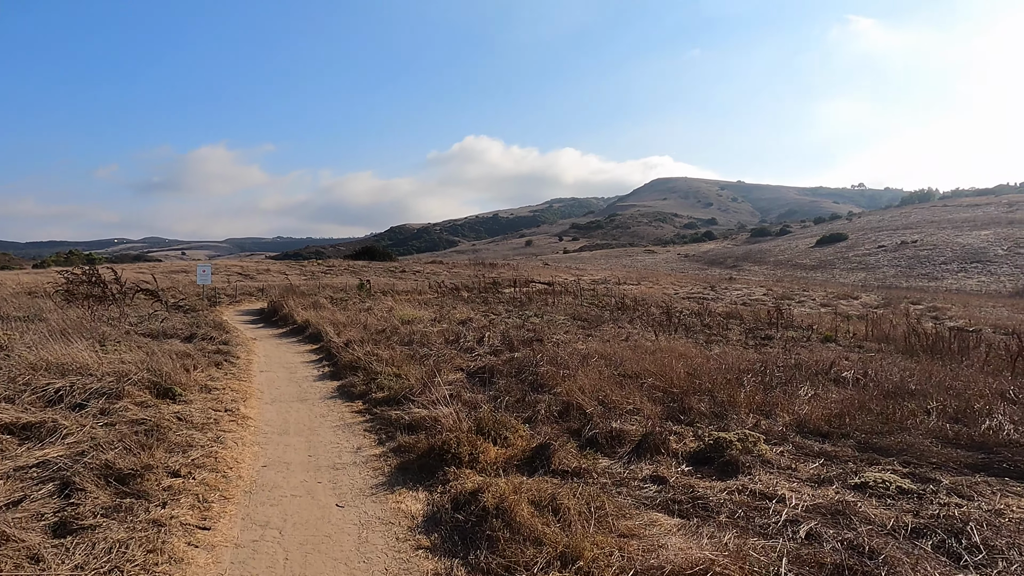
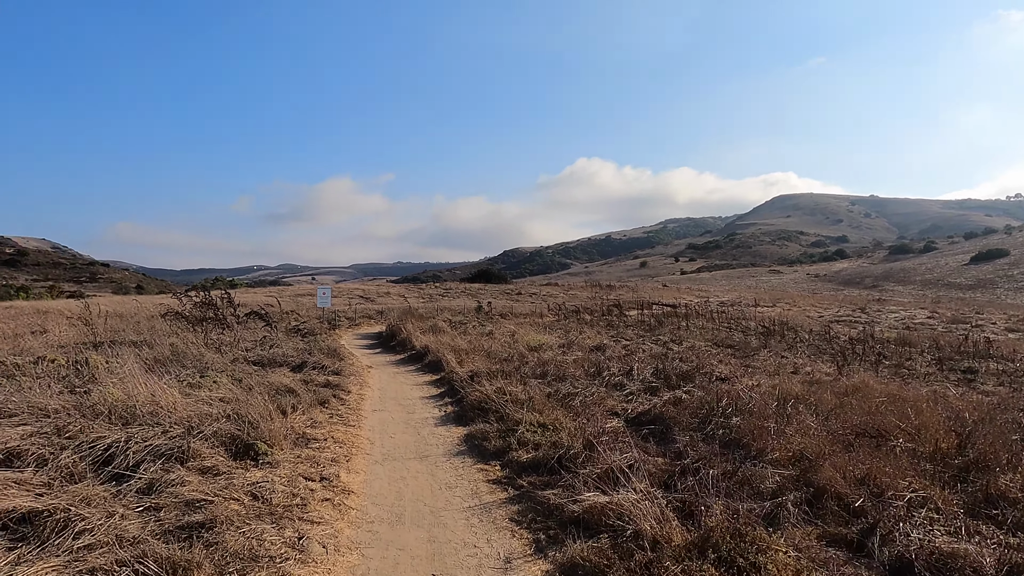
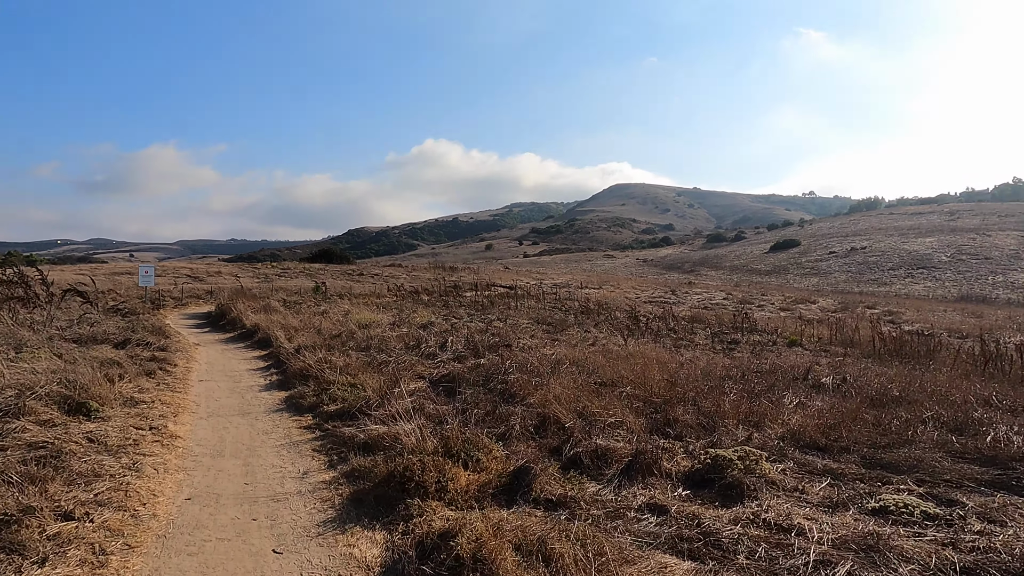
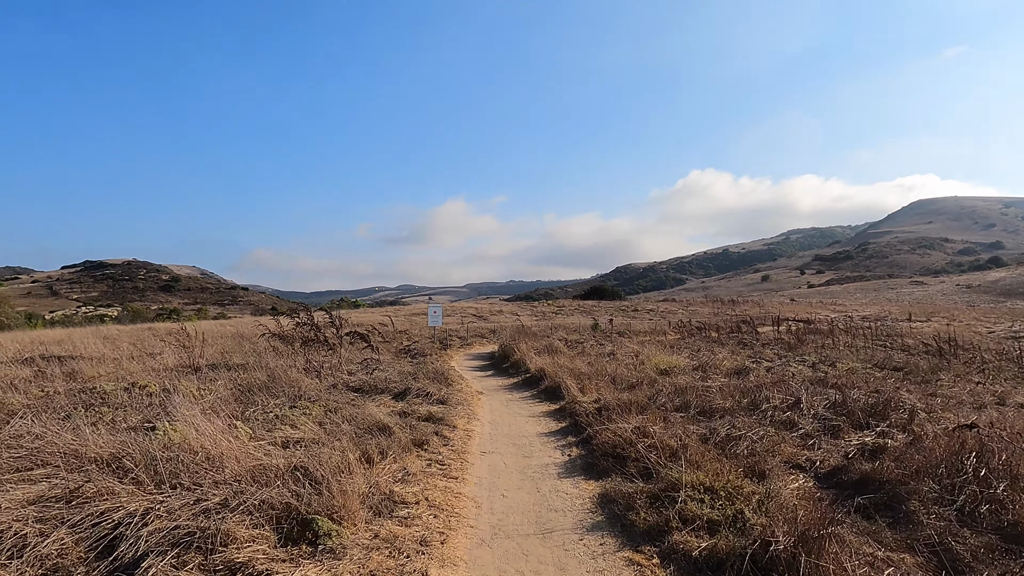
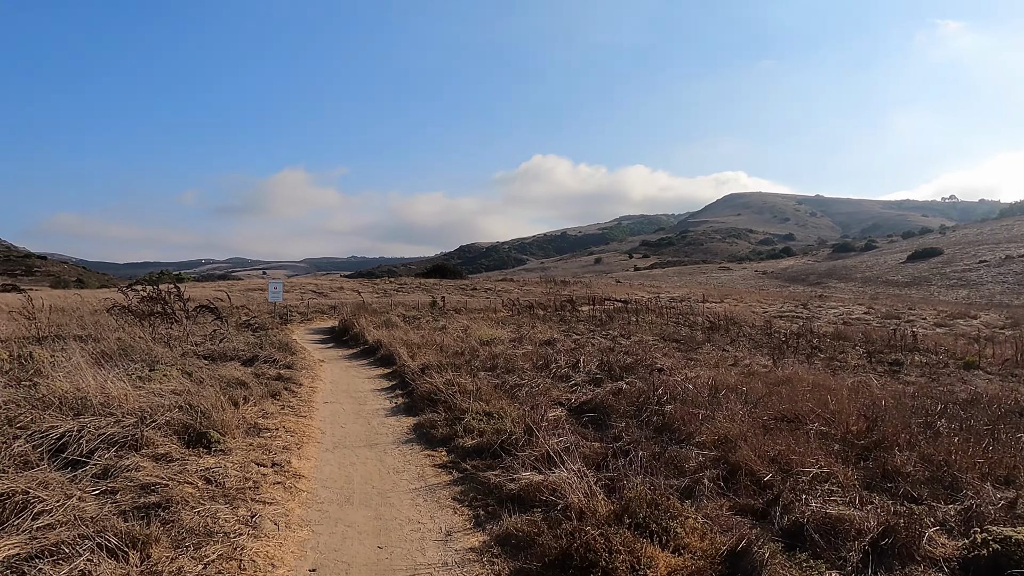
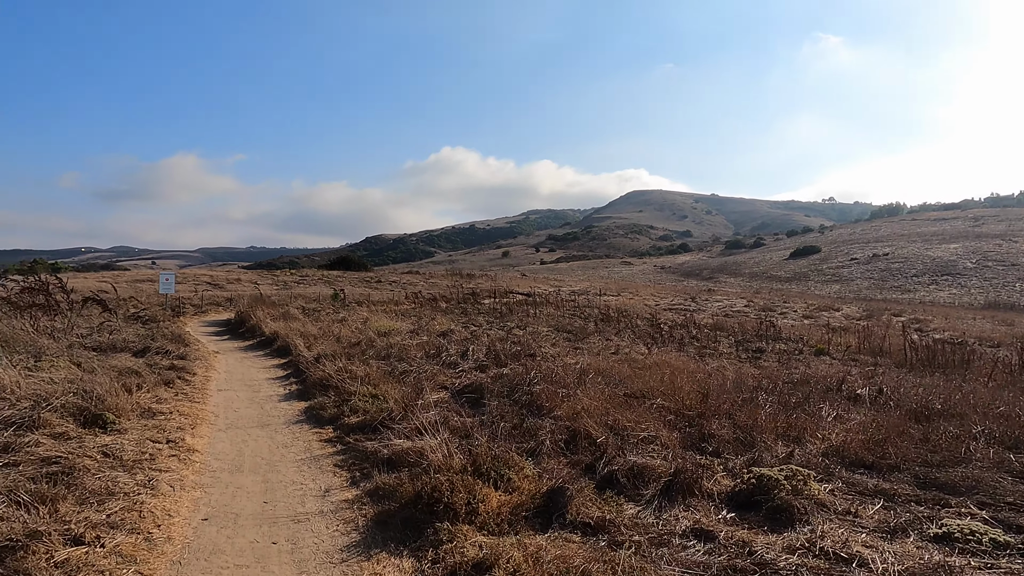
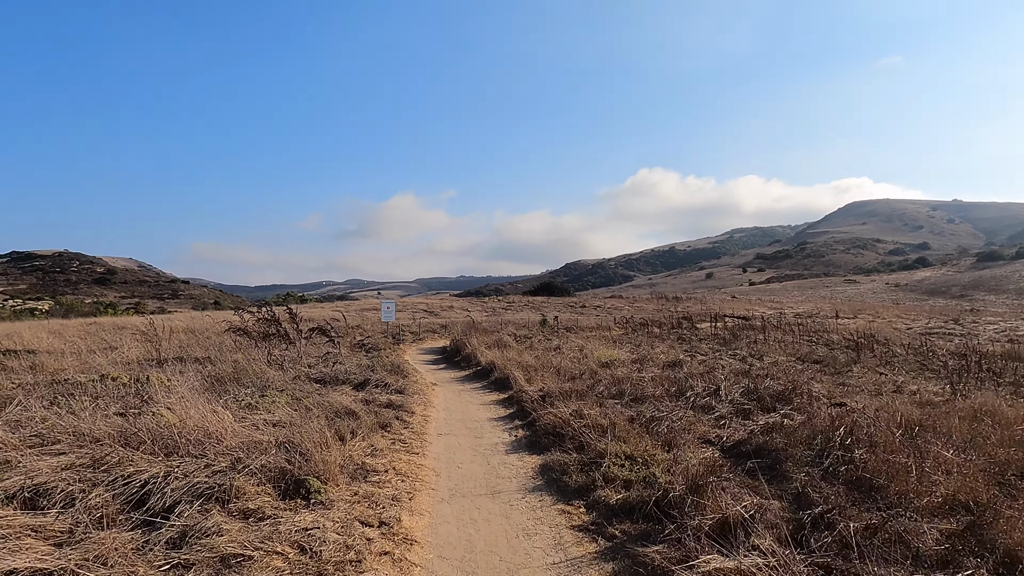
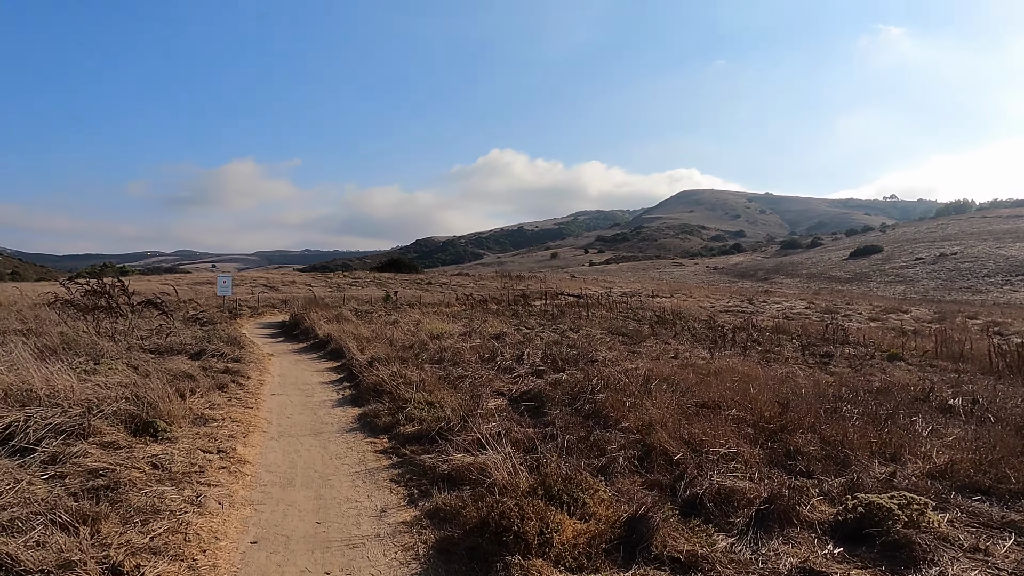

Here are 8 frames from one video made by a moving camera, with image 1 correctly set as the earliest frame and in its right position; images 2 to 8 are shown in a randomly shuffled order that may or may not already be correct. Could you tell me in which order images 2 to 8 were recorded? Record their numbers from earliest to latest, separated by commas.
3, 6, 8, 5, 2, 7, 4
